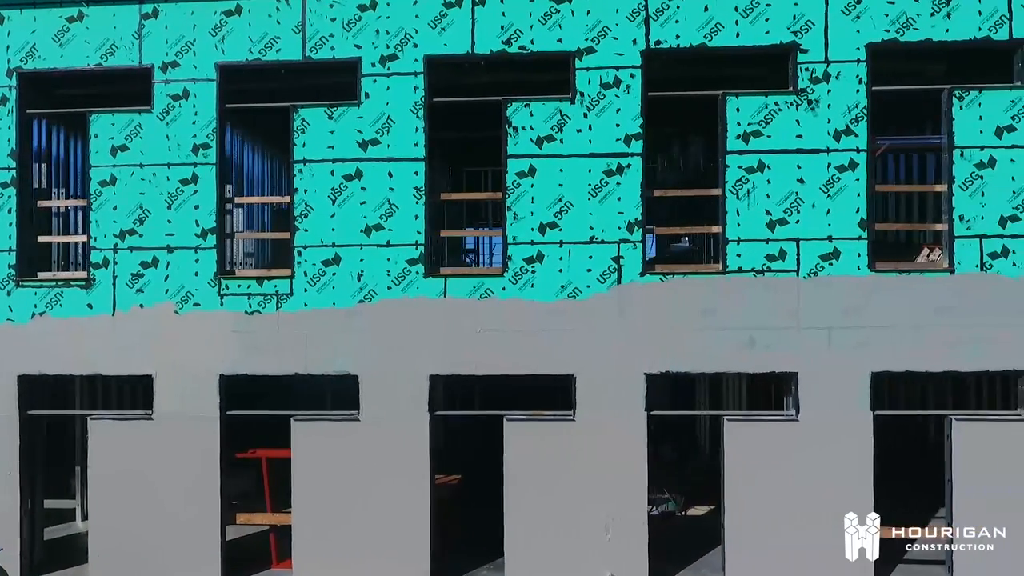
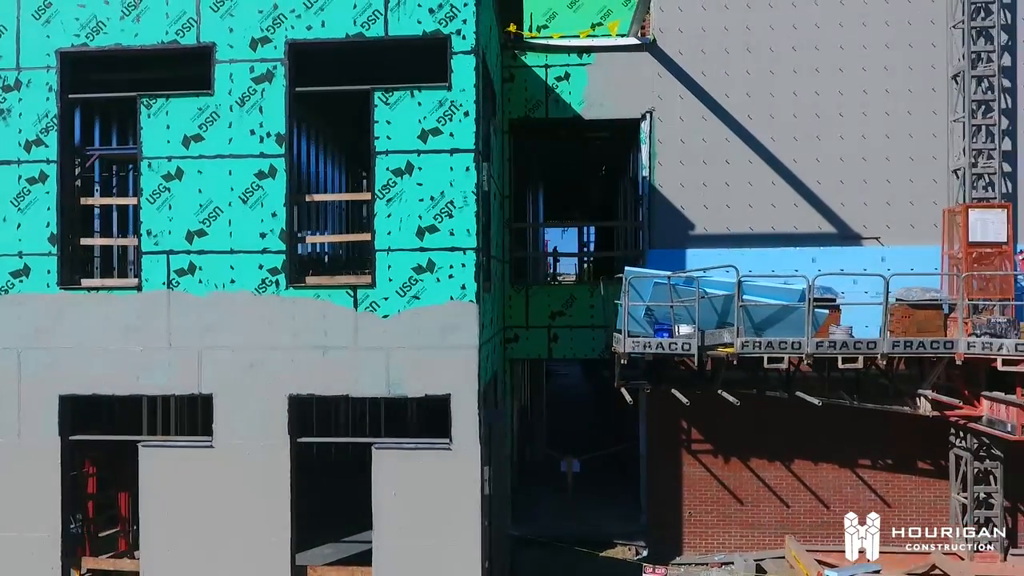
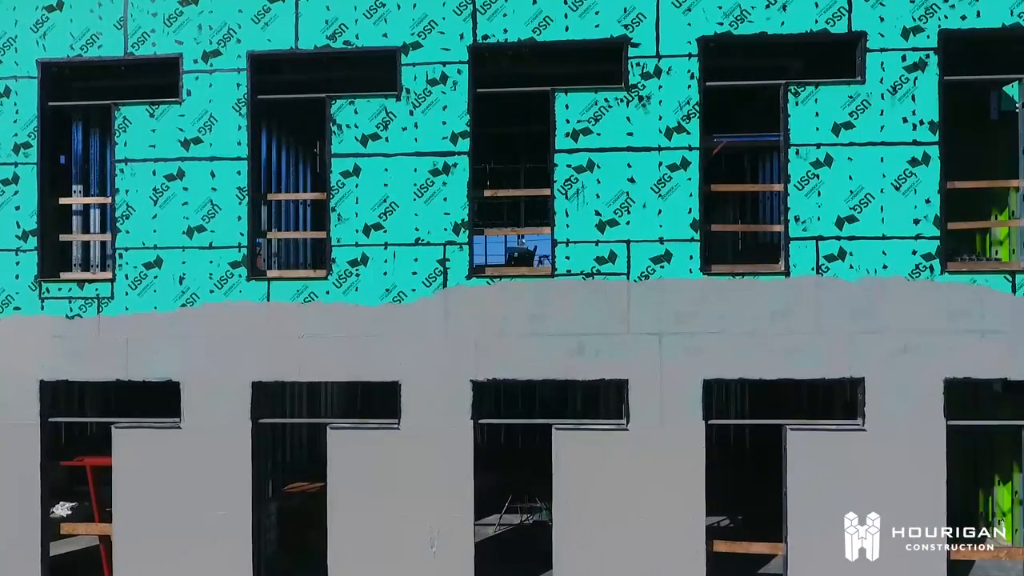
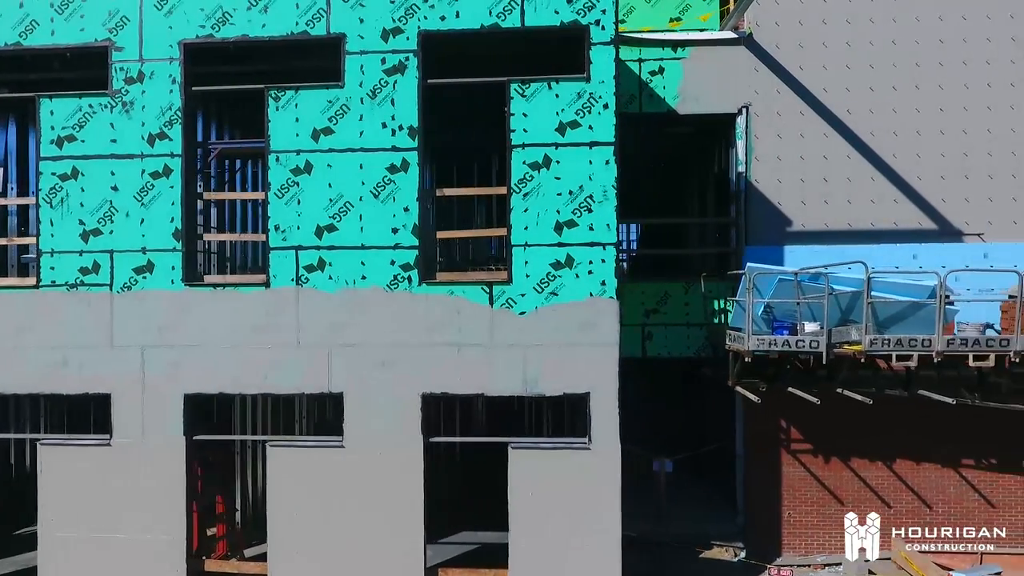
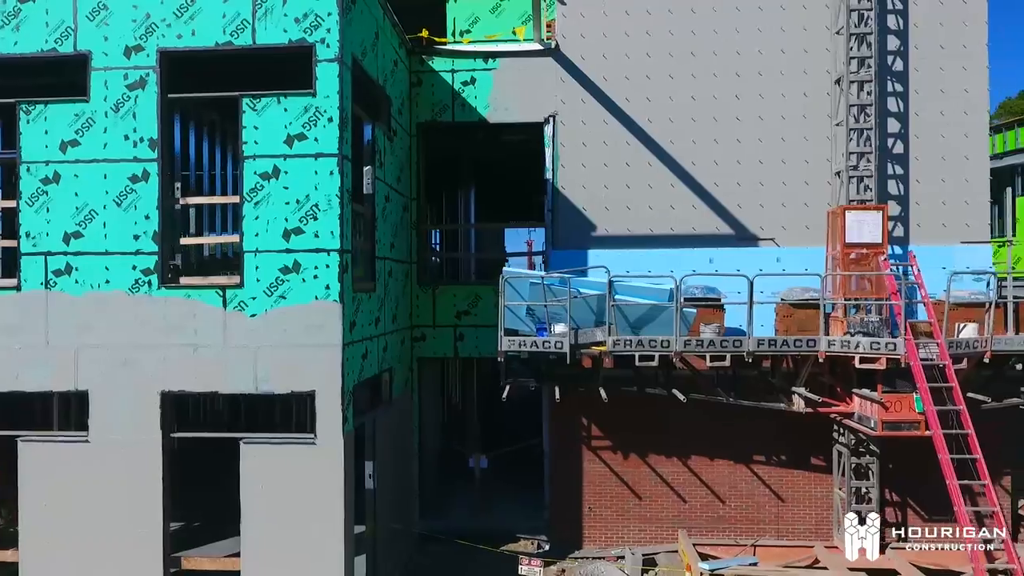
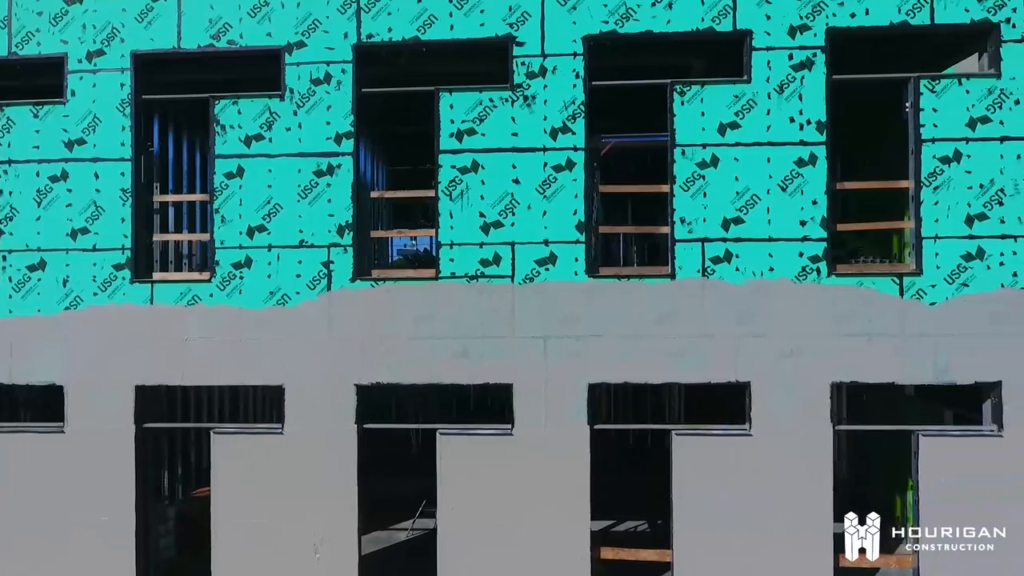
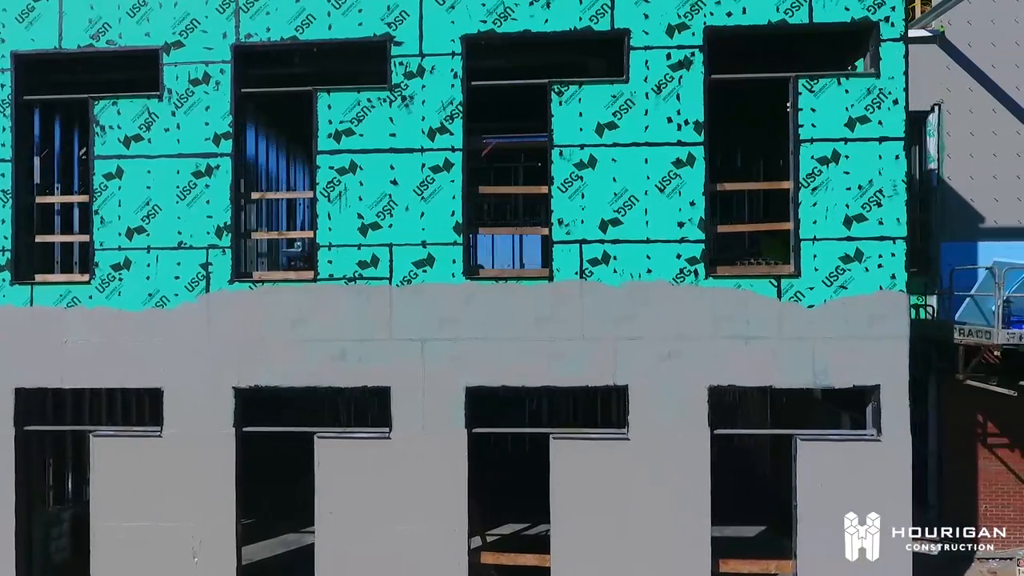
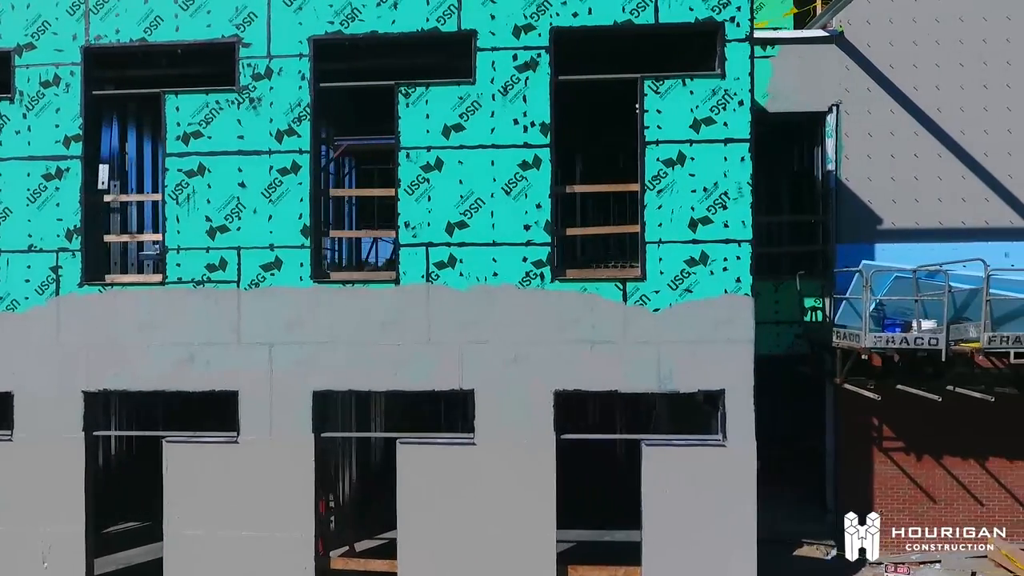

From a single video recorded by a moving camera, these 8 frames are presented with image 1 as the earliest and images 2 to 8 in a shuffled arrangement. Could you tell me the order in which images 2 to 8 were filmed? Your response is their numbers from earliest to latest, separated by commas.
3, 6, 7, 8, 4, 2, 5
